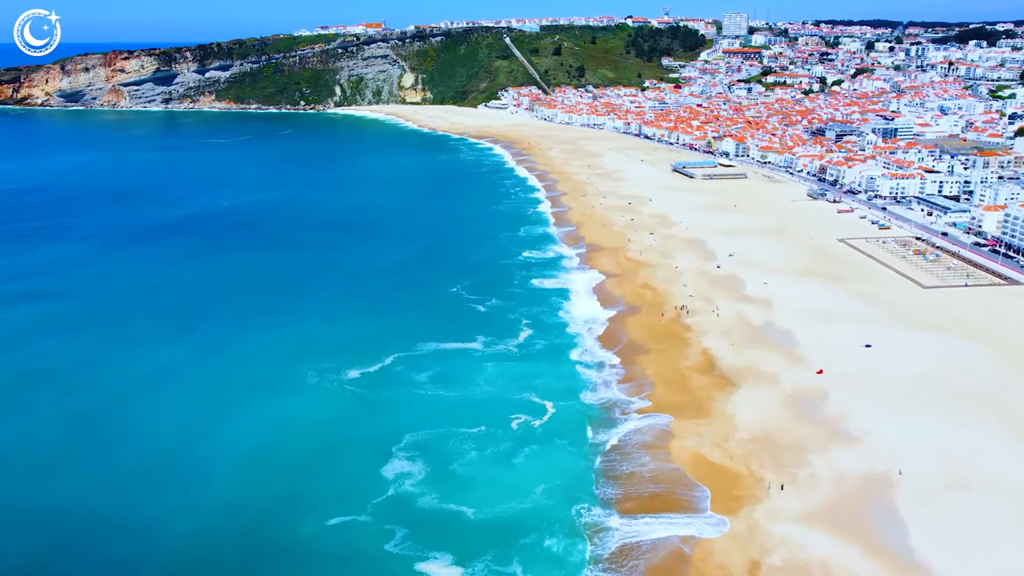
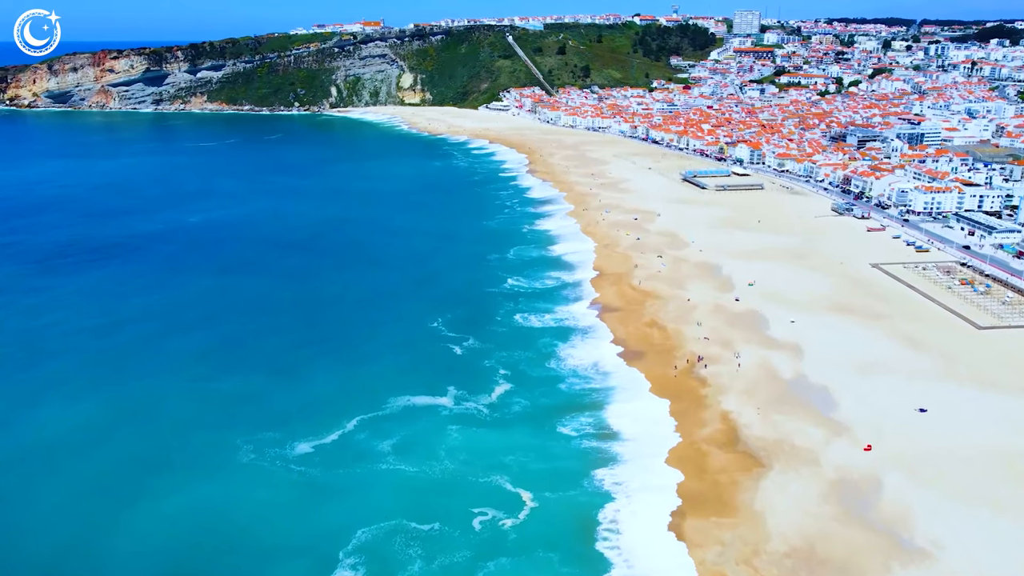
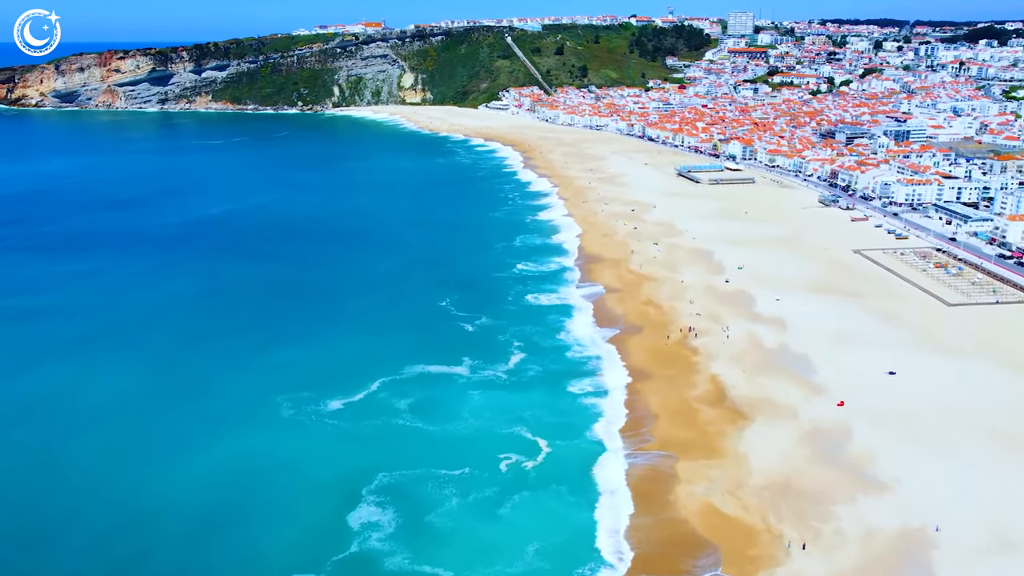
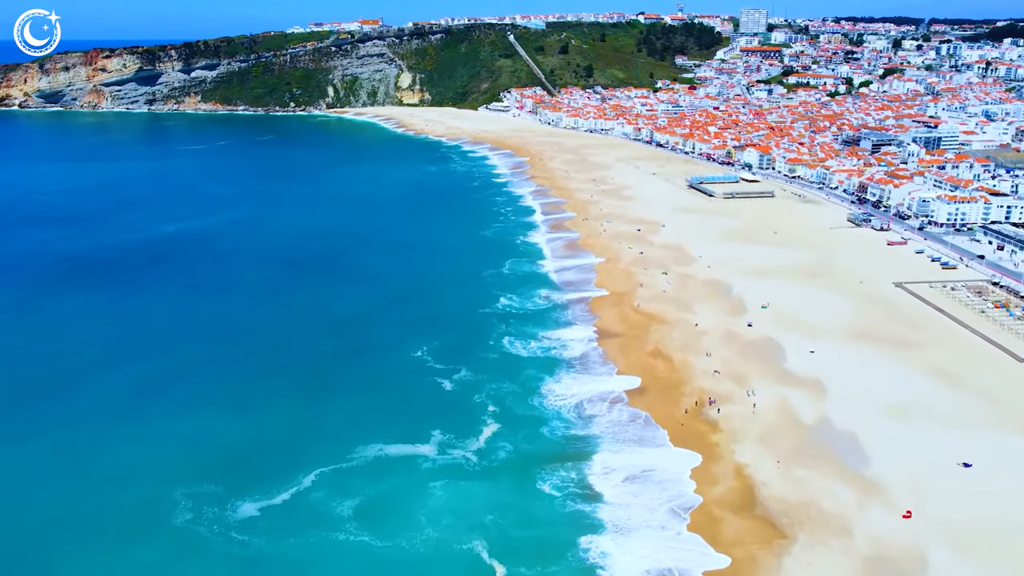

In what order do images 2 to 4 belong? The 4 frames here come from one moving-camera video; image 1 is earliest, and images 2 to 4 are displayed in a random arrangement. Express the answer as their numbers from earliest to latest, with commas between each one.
3, 2, 4
